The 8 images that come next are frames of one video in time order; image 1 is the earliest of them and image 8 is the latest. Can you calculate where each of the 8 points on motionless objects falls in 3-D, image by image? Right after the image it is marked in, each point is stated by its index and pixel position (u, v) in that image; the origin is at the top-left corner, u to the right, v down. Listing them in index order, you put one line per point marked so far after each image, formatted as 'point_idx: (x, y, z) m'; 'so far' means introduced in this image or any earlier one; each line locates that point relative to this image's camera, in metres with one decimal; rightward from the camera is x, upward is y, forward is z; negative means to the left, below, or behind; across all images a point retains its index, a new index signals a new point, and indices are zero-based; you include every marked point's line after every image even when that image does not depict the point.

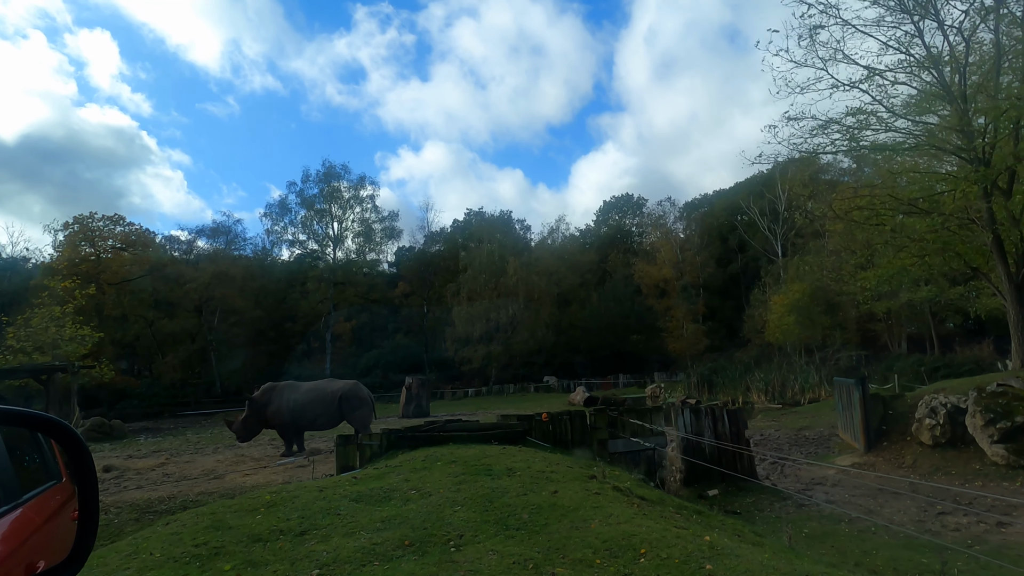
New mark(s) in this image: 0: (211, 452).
0: (-7.8, -4.3, +14.1) m
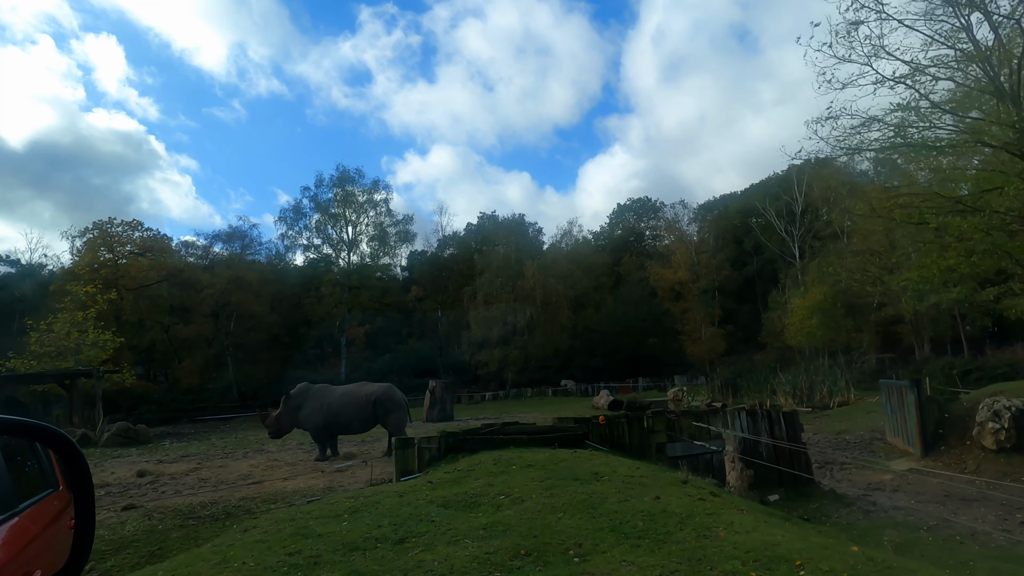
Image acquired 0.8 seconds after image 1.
0: (-6.9, -4.4, +14.0) m
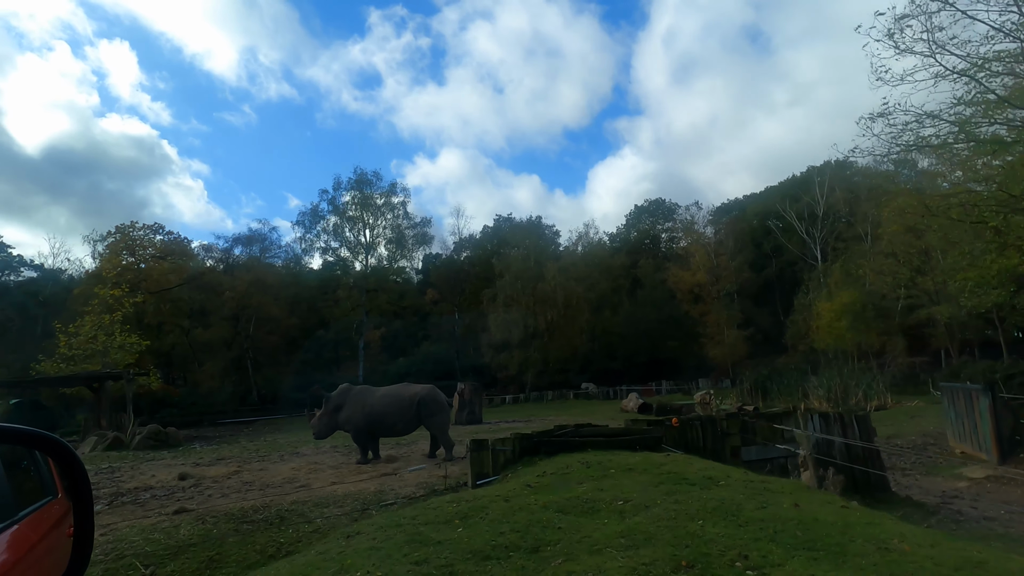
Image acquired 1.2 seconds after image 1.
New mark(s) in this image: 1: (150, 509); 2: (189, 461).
0: (-5.9, -4.5, +13.9) m
1: (-6.3, -3.9, +9.4) m
2: (-8.9, -4.8, +14.9) m
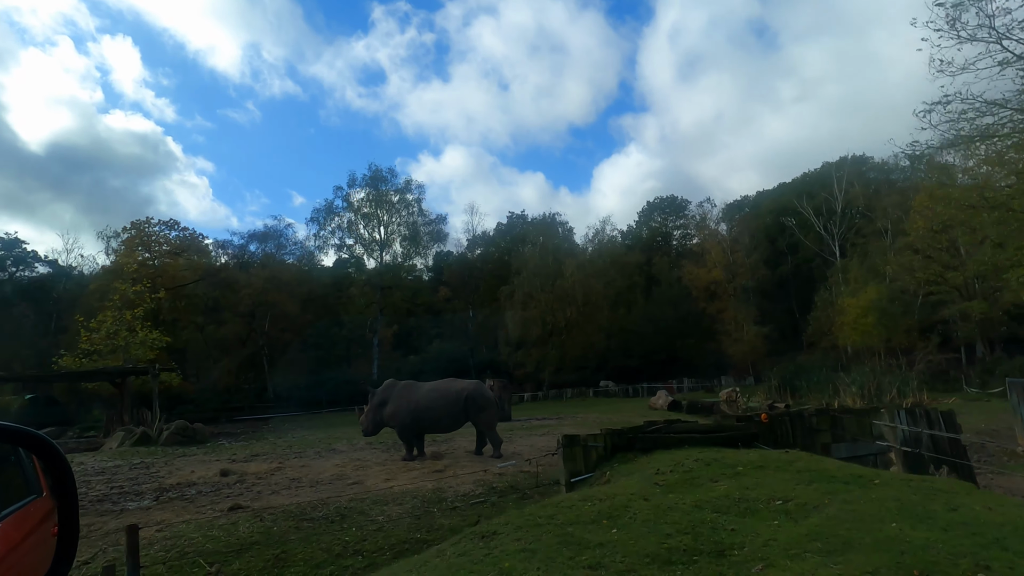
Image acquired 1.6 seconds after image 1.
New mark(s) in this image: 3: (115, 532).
0: (-4.8, -4.3, +13.6) m
1: (-5.3, -3.7, +9.2) m
2: (-7.8, -4.6, +14.7) m
3: (-6.2, -3.8, +8.4) m
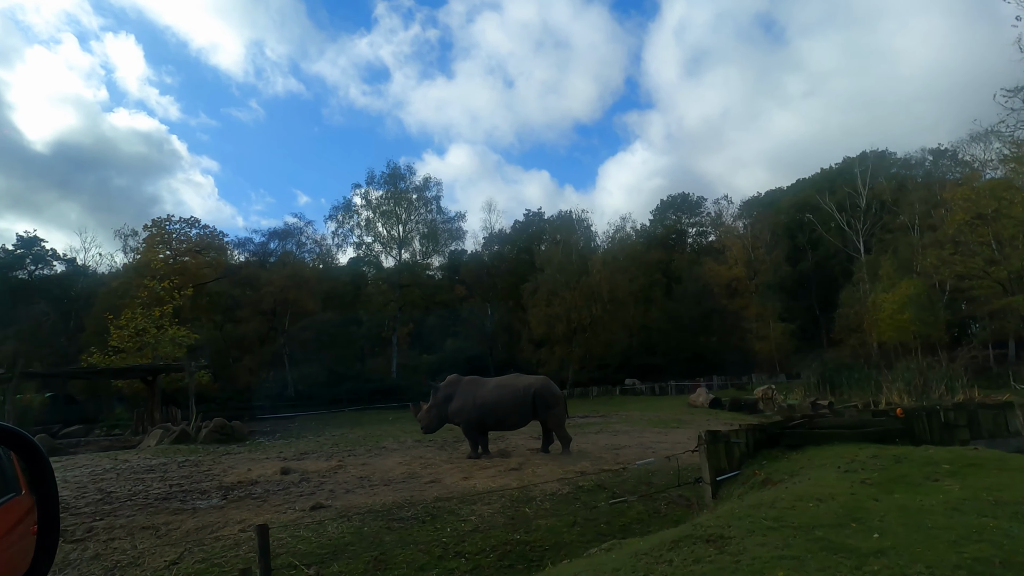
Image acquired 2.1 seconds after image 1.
0: (-3.3, -4.1, +13.3) m
1: (-3.8, -3.6, +8.8) m
2: (-6.3, -4.5, +14.3) m
3: (-4.8, -3.7, +8.0) m
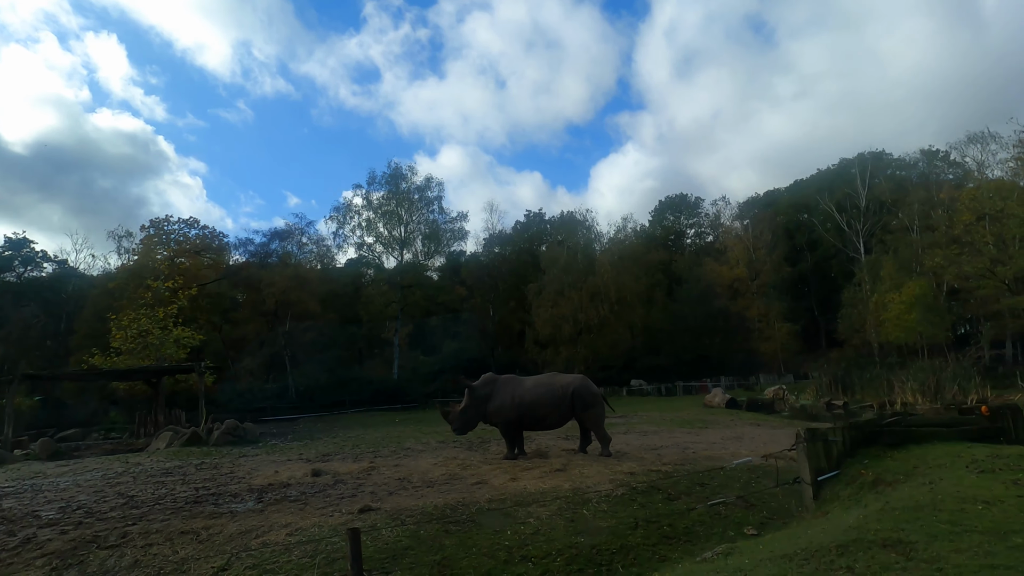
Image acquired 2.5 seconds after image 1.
0: (-2.6, -4.1, +13.0) m
1: (-3.0, -3.5, +8.5) m
2: (-5.6, -4.4, +14.0) m
3: (-4.0, -3.6, +7.7) m
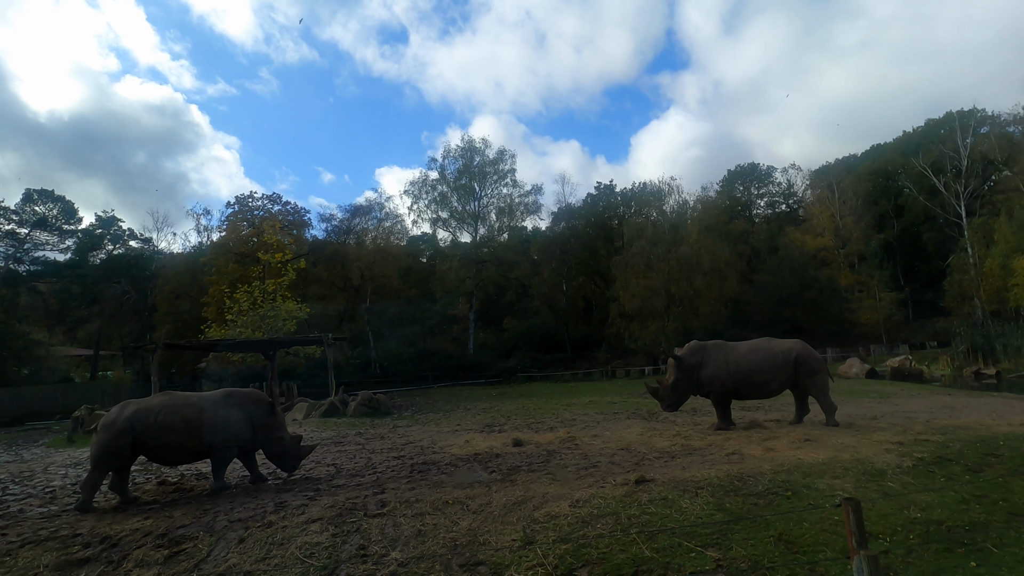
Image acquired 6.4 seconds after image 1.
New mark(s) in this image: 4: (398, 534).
0: (+1.7, -3.2, +12.4) m
1: (+1.0, -2.8, +8.0) m
2: (-1.2, -3.6, +13.6) m
3: (0.0, -3.0, +7.2) m
4: (-1.5, -3.2, +6.9) m
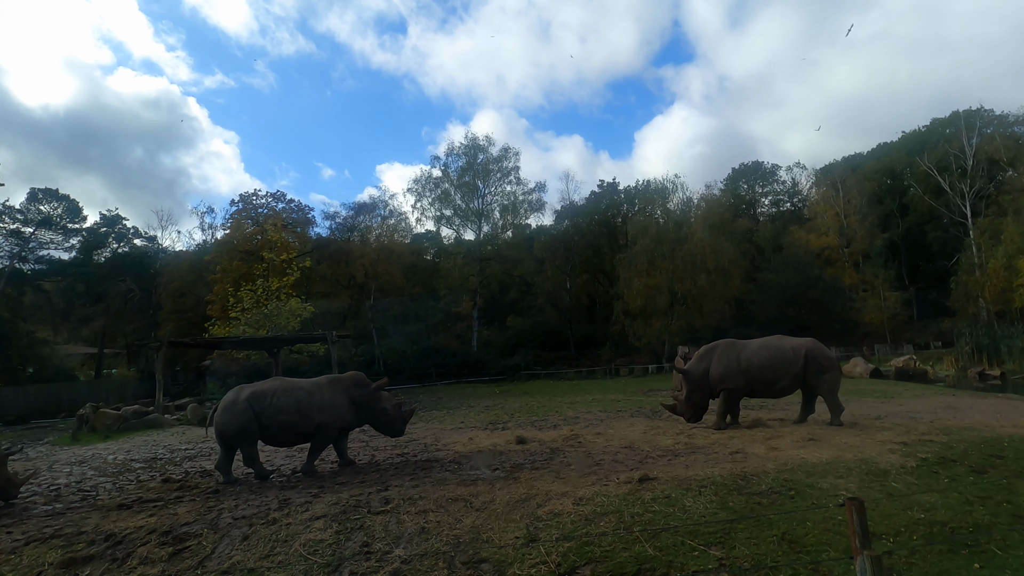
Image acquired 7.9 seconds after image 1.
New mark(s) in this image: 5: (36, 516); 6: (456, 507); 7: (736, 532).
0: (+1.8, -3.2, +12.5) m
1: (+1.1, -2.8, +8.0) m
2: (-1.2, -3.5, +13.7) m
3: (0.0, -3.0, +7.3) m
4: (-1.4, -3.1, +6.9) m
5: (-7.6, -3.6, +8.5) m
6: (-0.8, -3.0, +7.4) m
7: (+2.6, -2.8, +6.2) m
